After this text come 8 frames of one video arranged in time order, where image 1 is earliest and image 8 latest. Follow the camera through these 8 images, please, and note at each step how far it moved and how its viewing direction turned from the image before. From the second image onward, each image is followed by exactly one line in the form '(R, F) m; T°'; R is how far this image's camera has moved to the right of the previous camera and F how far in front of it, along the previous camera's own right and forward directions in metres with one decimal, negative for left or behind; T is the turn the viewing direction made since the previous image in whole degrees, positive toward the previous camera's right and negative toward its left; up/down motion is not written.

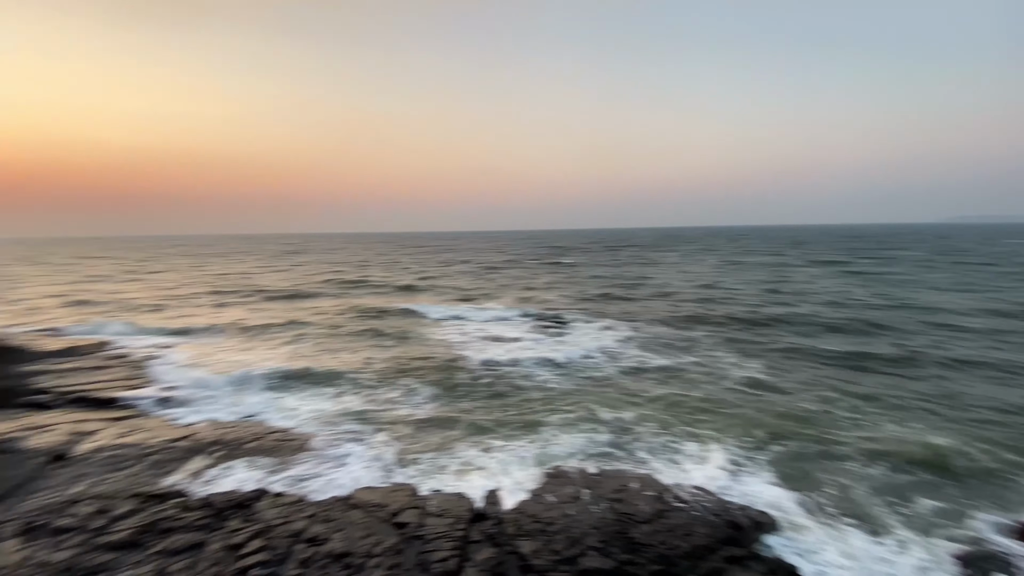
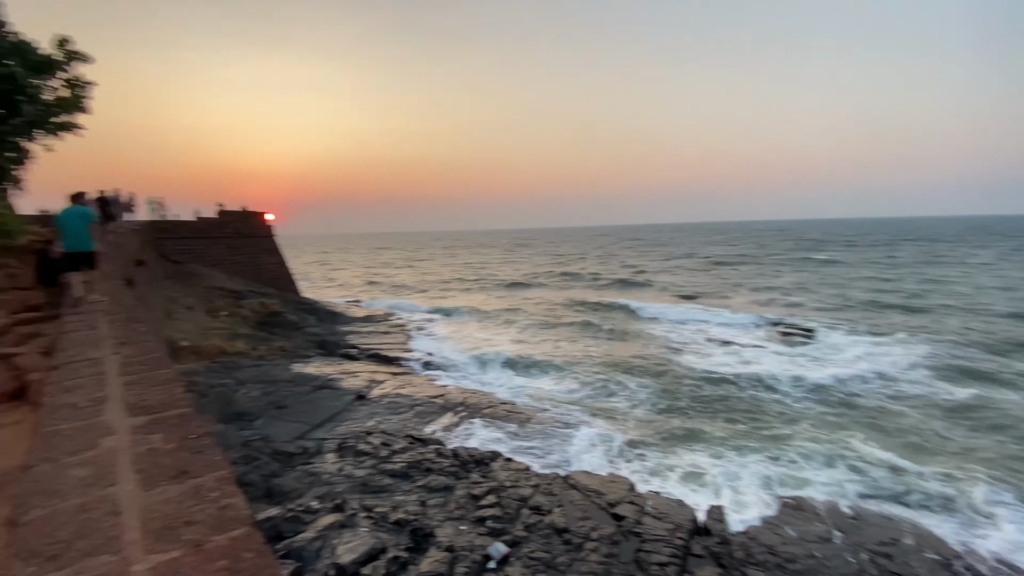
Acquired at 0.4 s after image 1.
(-0.3, 0.0) m; -26°
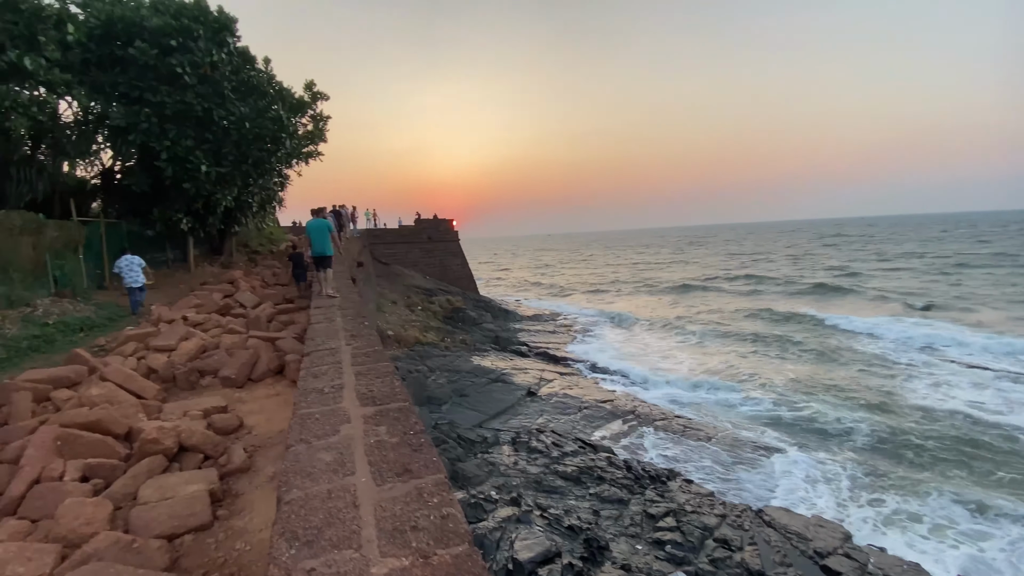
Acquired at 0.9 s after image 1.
(-0.3, +0.2) m; -20°
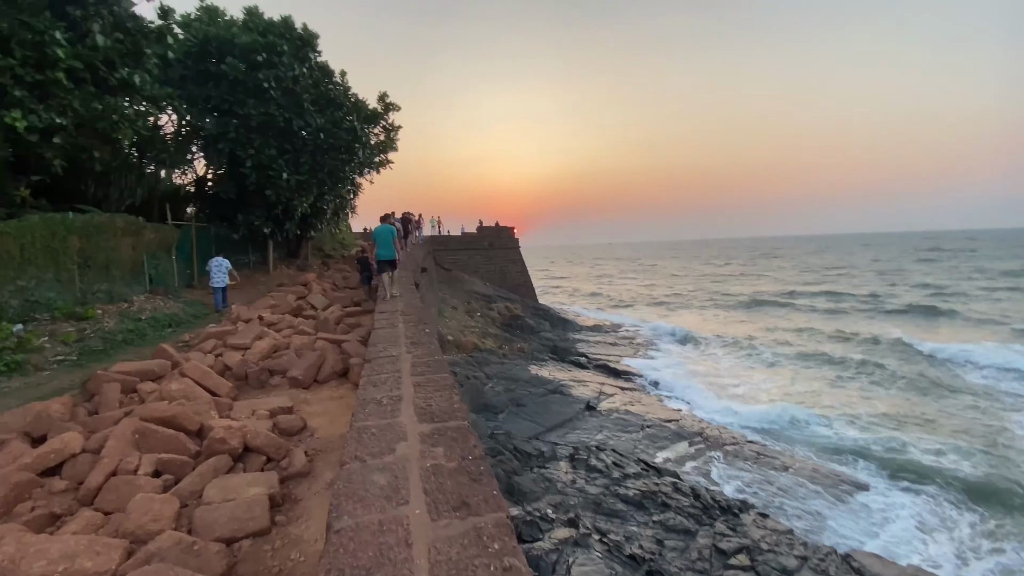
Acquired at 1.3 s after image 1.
(-0.1, +0.3) m; -7°
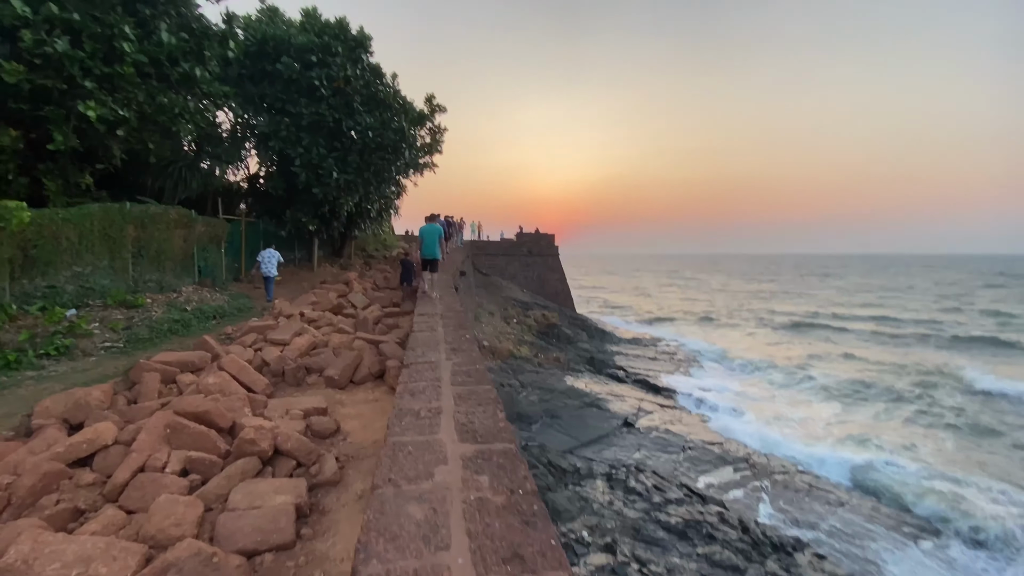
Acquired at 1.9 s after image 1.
(-0.1, +0.4) m; -4°
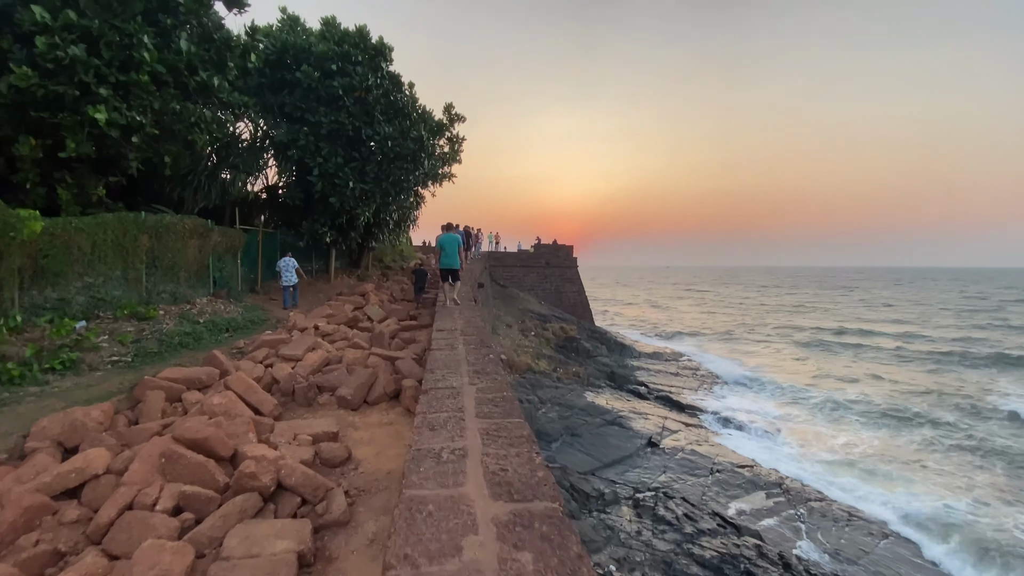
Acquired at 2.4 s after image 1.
(-0.1, +0.4) m; -2°
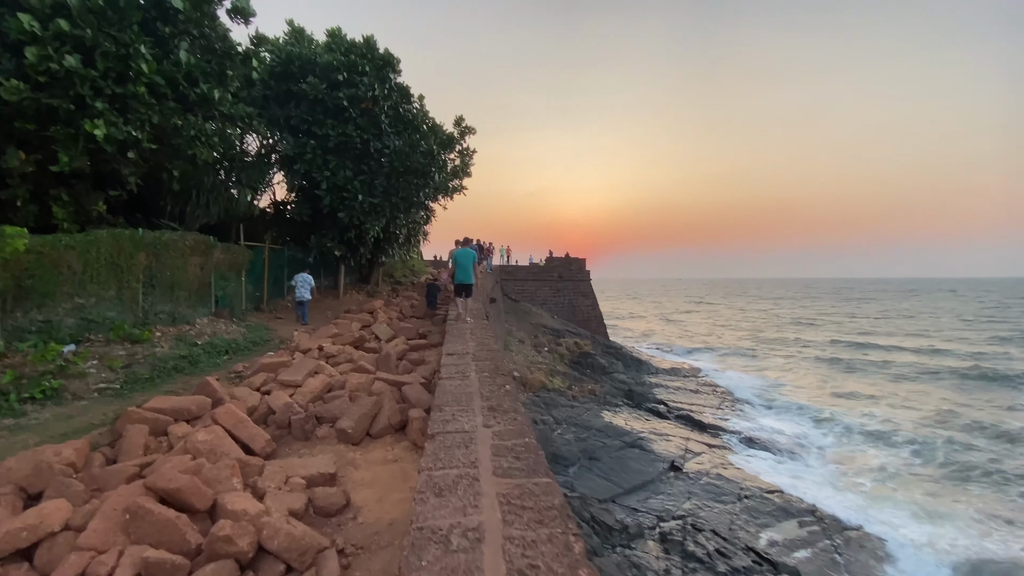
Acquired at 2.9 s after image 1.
(-0.1, +0.5) m; -1°
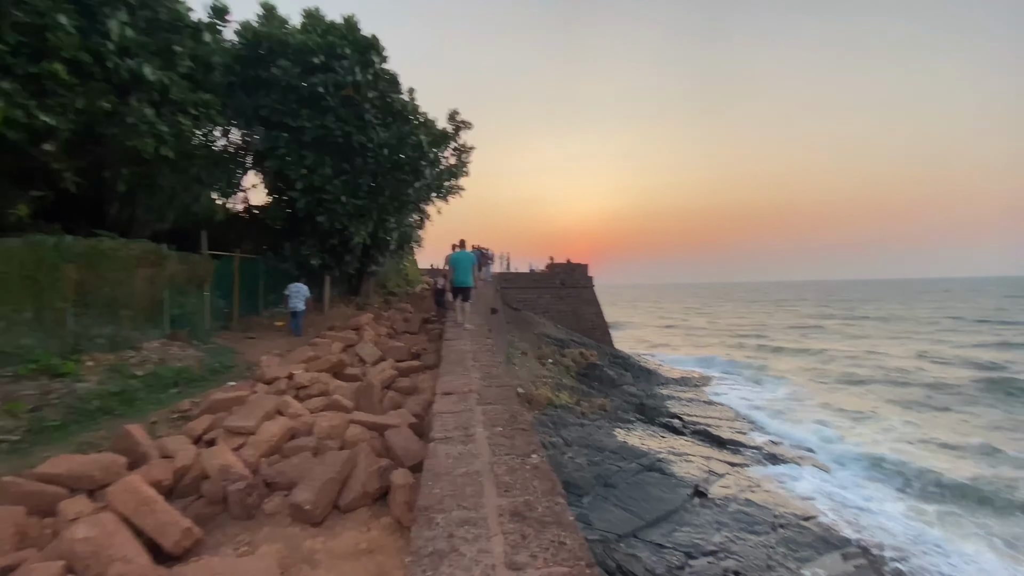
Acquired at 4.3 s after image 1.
(-0.2, +1.4) m; 0°
